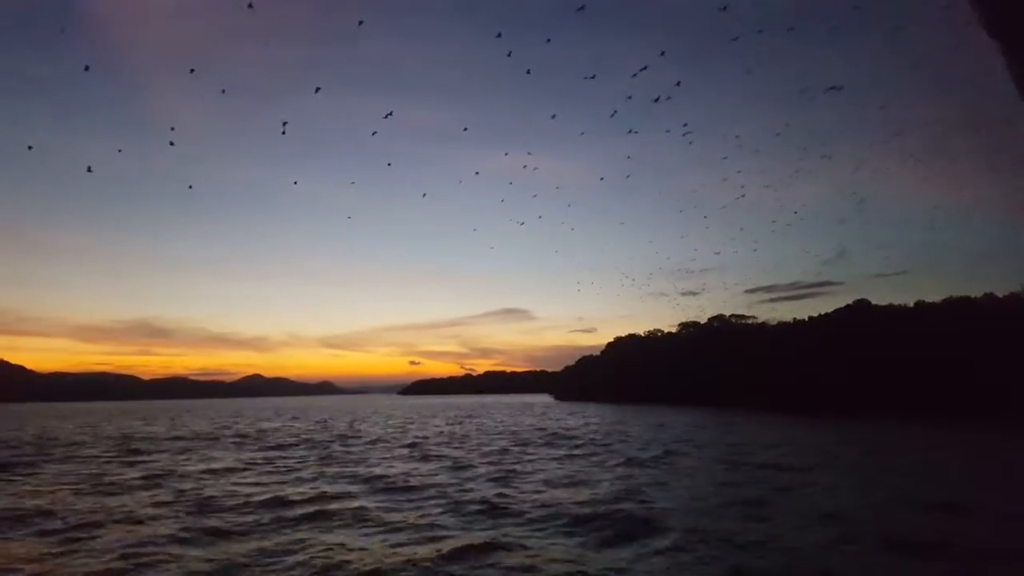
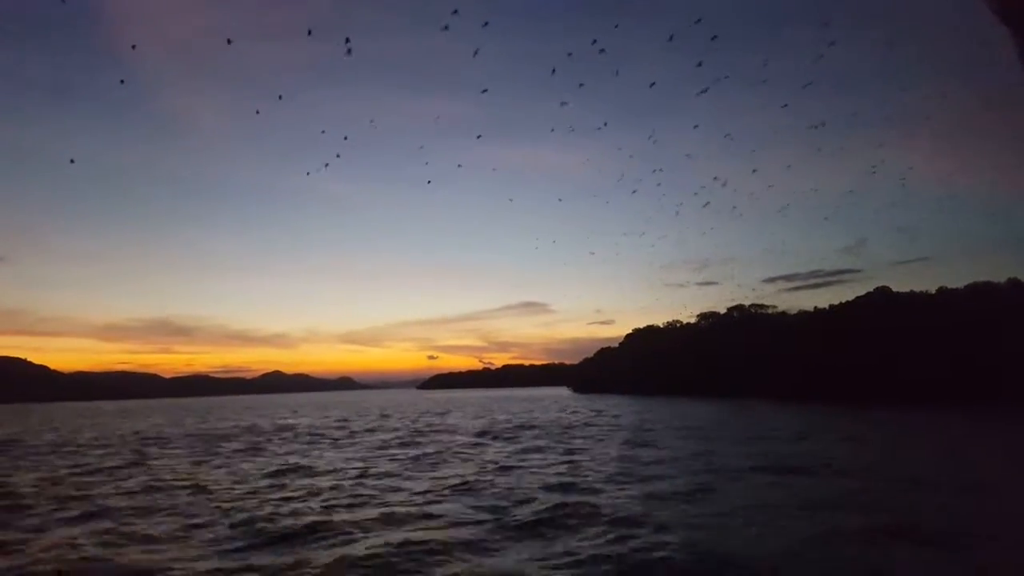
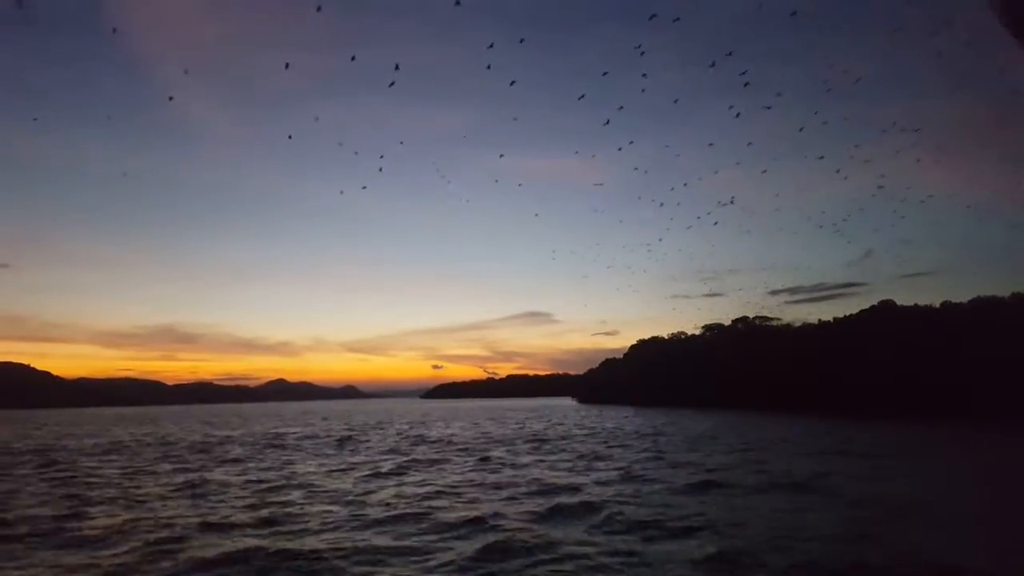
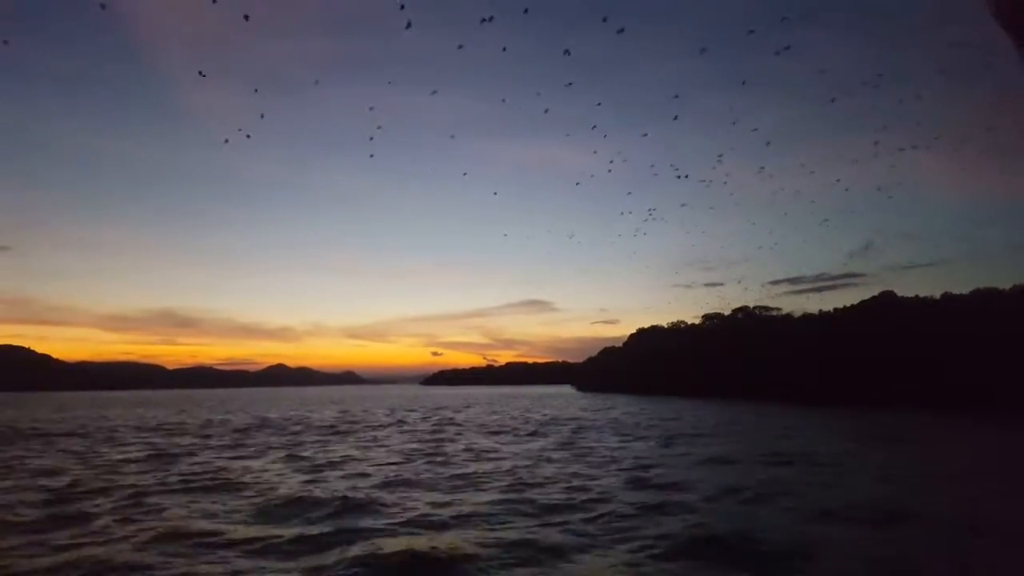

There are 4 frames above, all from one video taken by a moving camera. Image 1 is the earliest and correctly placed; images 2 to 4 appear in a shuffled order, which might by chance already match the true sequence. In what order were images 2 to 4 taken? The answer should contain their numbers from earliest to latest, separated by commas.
3, 2, 4
